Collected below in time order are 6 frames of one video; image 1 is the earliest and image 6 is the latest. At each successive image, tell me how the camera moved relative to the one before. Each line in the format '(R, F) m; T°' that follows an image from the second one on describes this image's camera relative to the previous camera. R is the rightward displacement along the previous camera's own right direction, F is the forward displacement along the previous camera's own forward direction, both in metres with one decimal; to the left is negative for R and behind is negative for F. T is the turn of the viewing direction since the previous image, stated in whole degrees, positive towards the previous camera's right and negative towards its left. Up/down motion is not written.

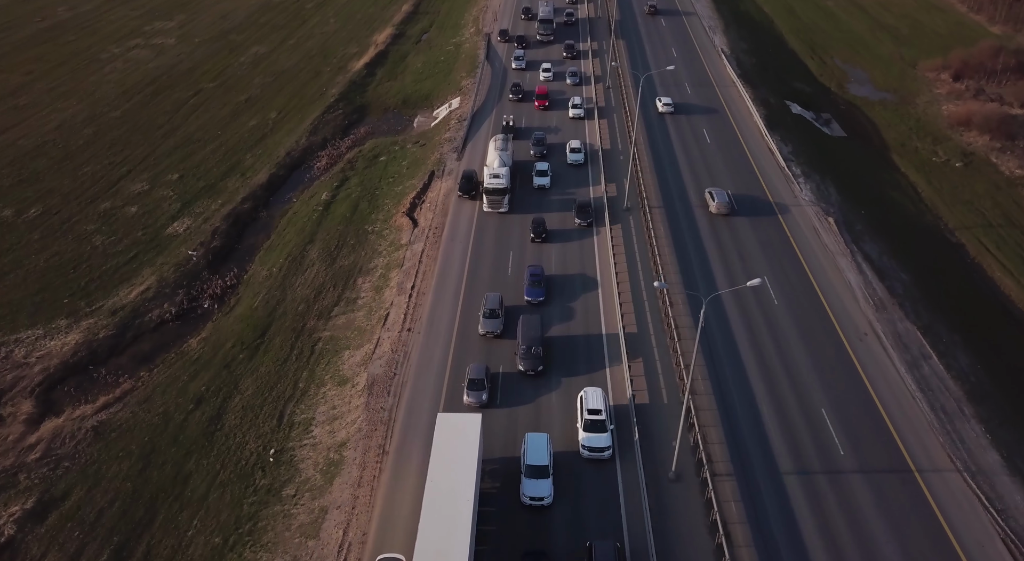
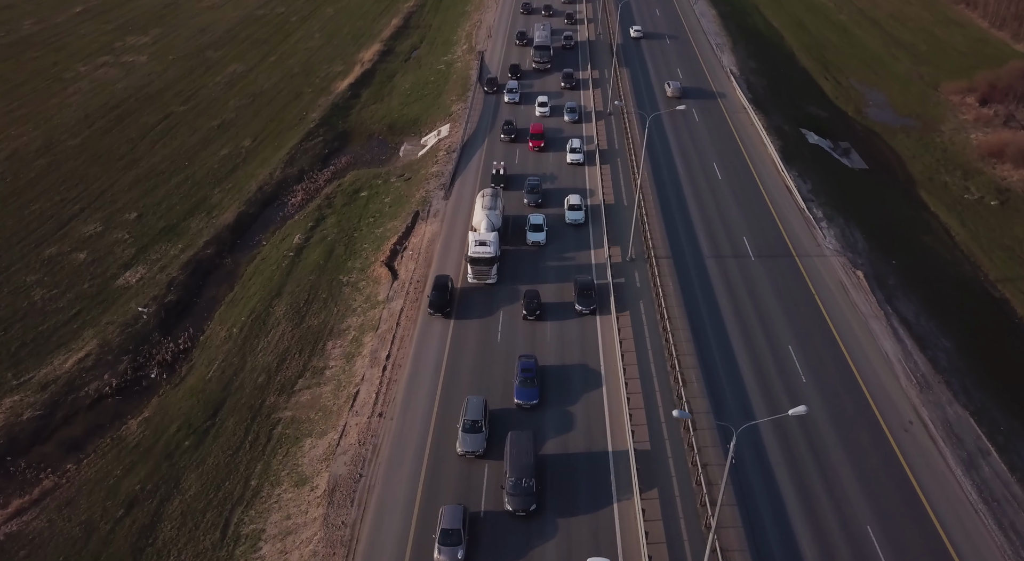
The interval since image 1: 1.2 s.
(+0.6, +9.3) m; 0°
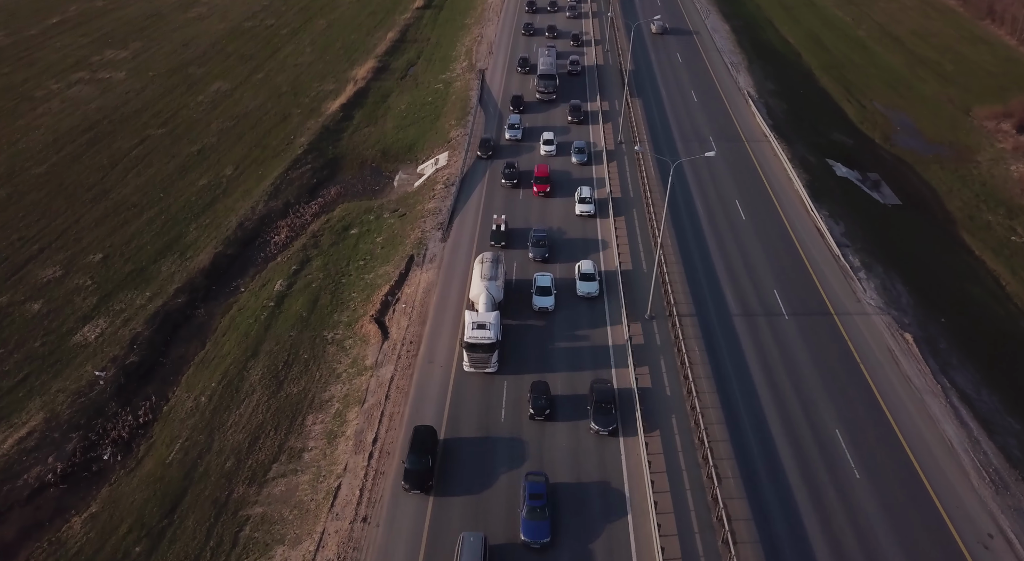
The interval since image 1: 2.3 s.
(-0.5, +8.4) m; 0°
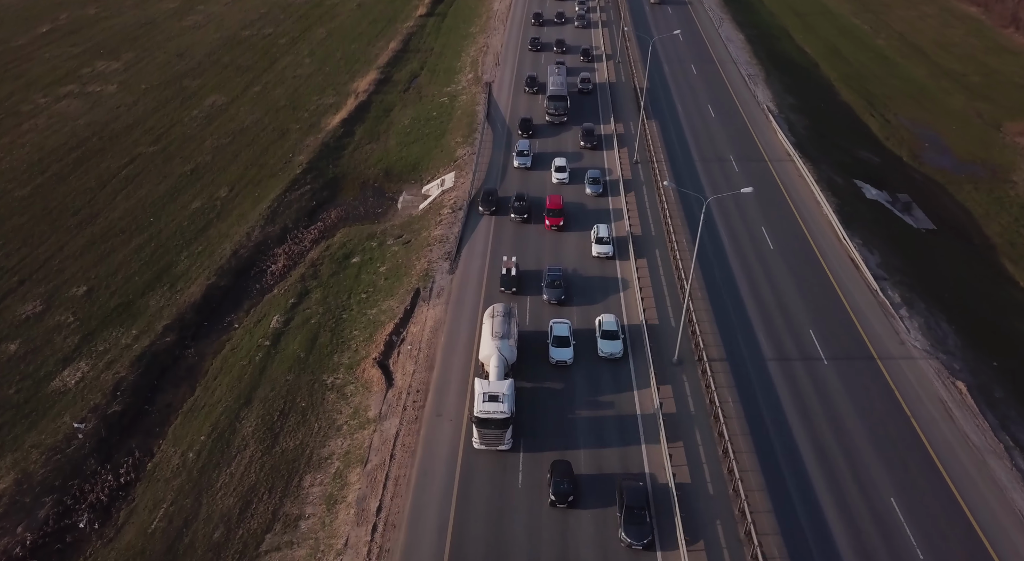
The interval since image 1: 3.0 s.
(-1.0, +5.5) m; 0°
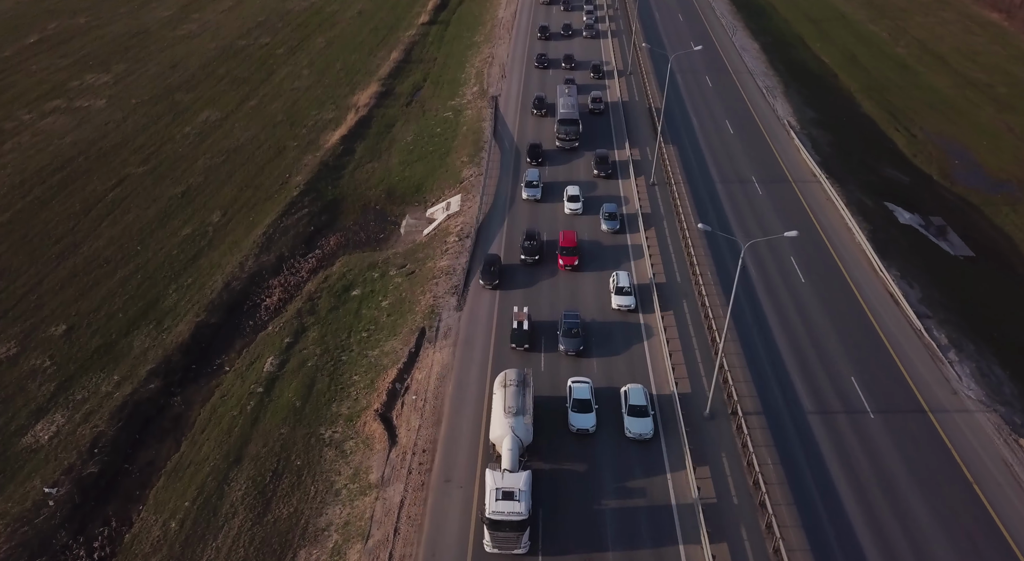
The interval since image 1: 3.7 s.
(-0.9, +5.7) m; 0°
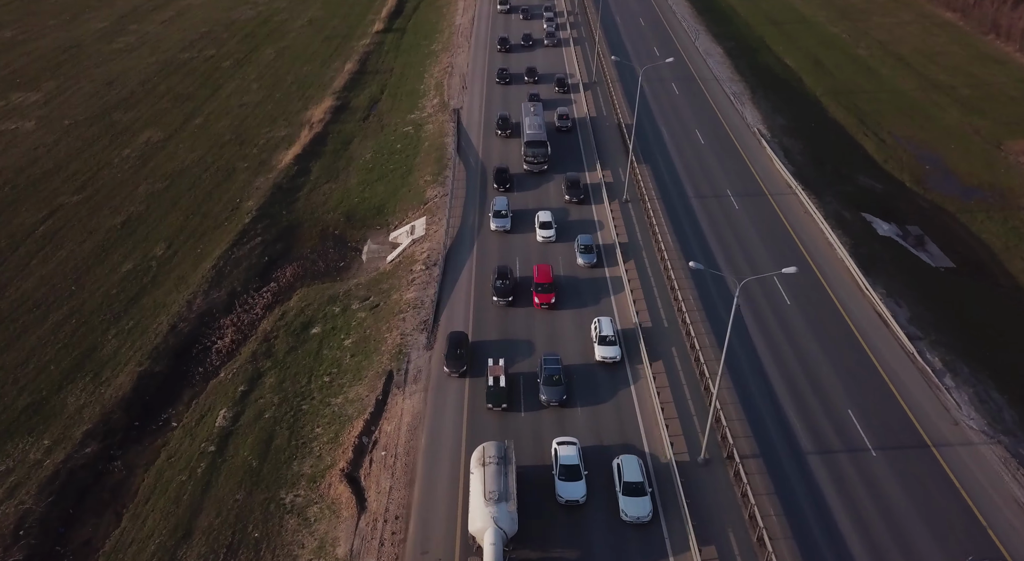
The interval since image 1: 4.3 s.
(-0.8, +5.1) m; +2°
